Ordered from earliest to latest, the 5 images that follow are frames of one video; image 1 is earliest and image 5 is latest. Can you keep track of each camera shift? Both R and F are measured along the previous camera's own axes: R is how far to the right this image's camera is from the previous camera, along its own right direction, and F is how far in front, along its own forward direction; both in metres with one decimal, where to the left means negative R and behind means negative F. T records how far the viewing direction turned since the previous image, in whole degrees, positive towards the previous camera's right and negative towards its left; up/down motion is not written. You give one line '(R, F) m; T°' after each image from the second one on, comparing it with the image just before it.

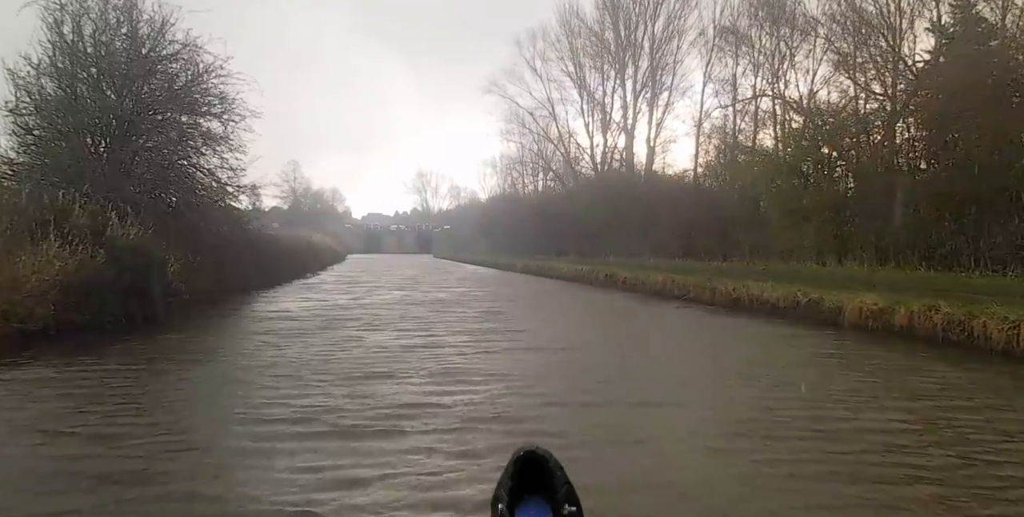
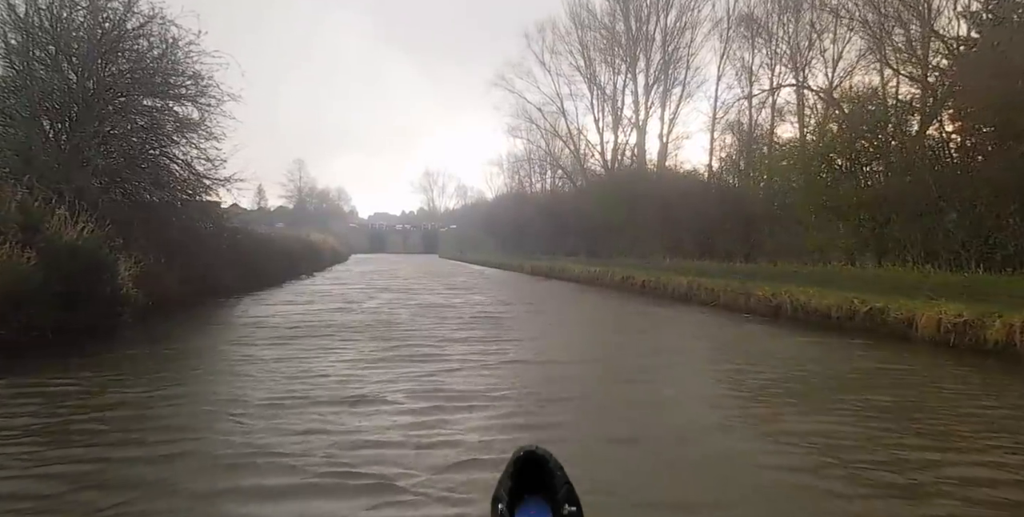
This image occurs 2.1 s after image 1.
(0.0, +1.0) m; -1°
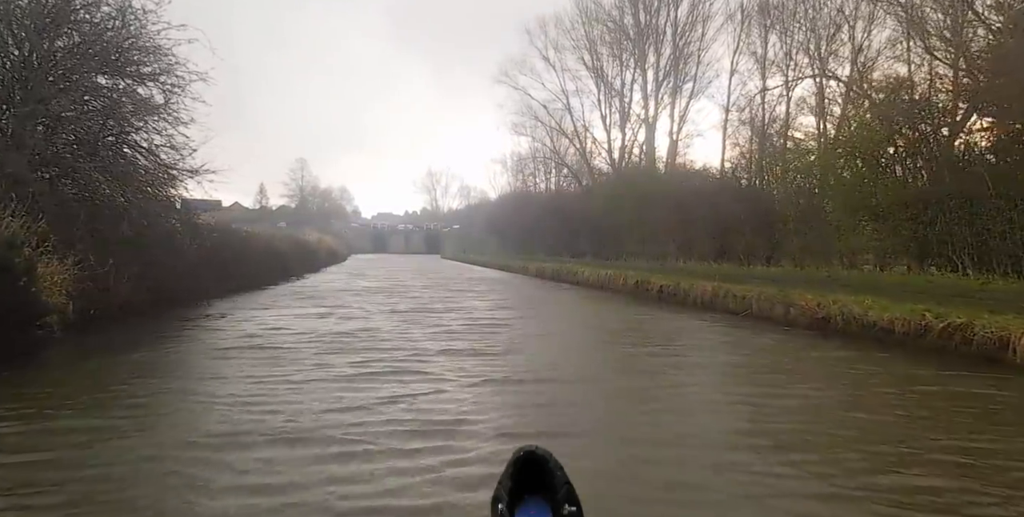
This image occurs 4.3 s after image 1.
(0.0, +1.0) m; 0°
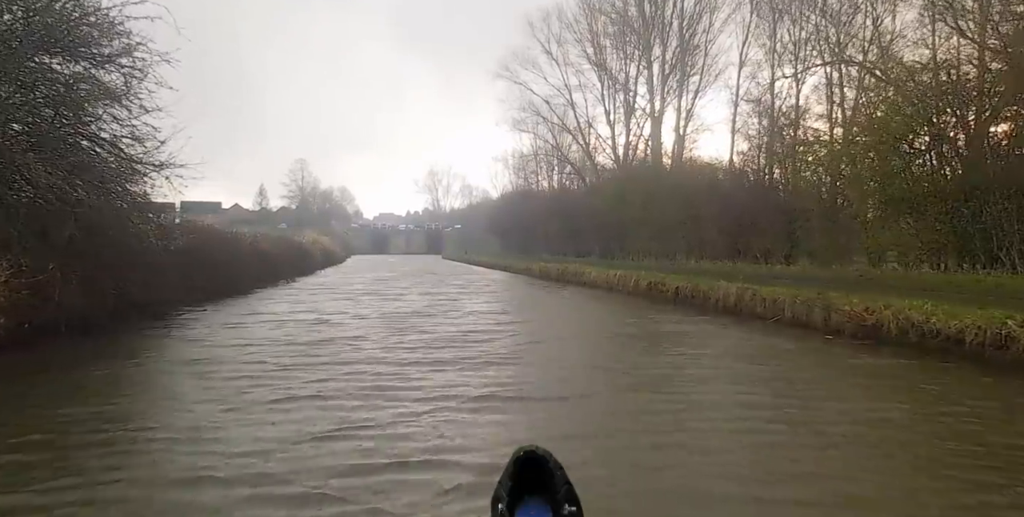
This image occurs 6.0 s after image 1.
(0.0, +0.8) m; 0°
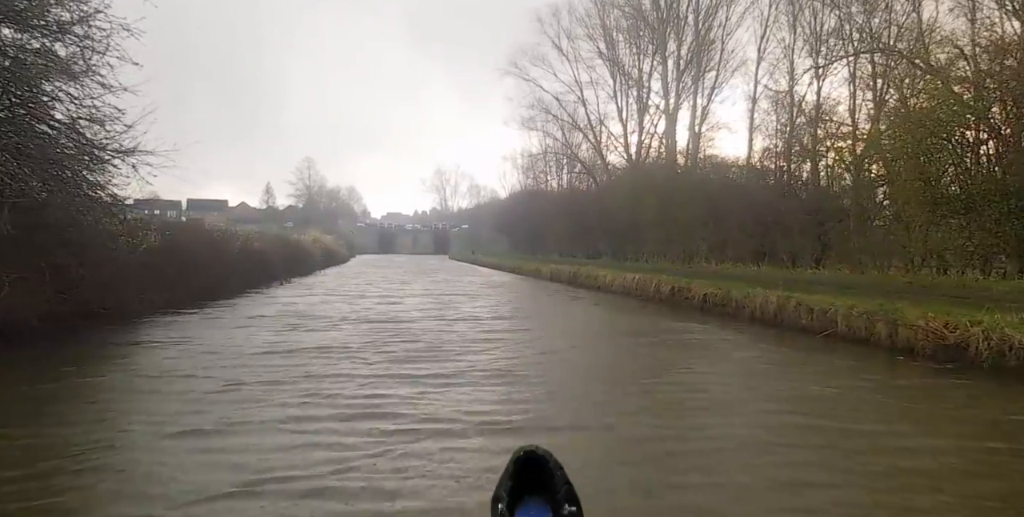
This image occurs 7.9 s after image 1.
(0.0, +0.8) m; -1°
